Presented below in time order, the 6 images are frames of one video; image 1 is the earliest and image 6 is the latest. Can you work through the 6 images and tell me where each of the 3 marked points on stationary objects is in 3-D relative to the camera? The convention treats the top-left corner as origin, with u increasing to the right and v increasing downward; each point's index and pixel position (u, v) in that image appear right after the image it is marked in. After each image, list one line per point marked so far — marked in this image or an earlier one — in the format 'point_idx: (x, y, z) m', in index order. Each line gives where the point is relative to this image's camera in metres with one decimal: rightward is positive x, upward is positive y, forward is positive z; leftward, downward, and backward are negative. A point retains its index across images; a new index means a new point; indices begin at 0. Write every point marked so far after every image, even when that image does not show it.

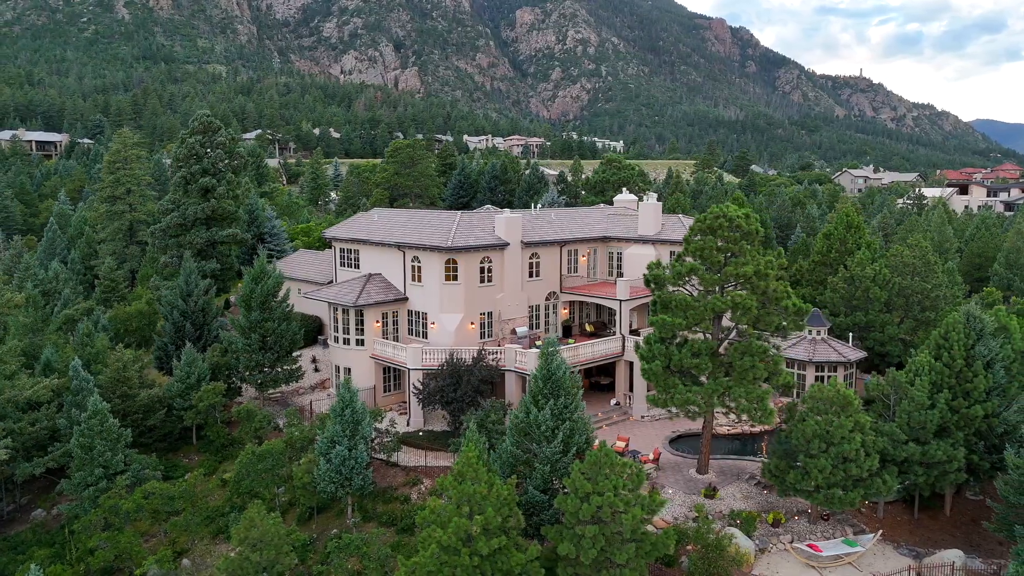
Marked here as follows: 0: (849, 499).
0: (+9.0, -5.7, +18.6) m
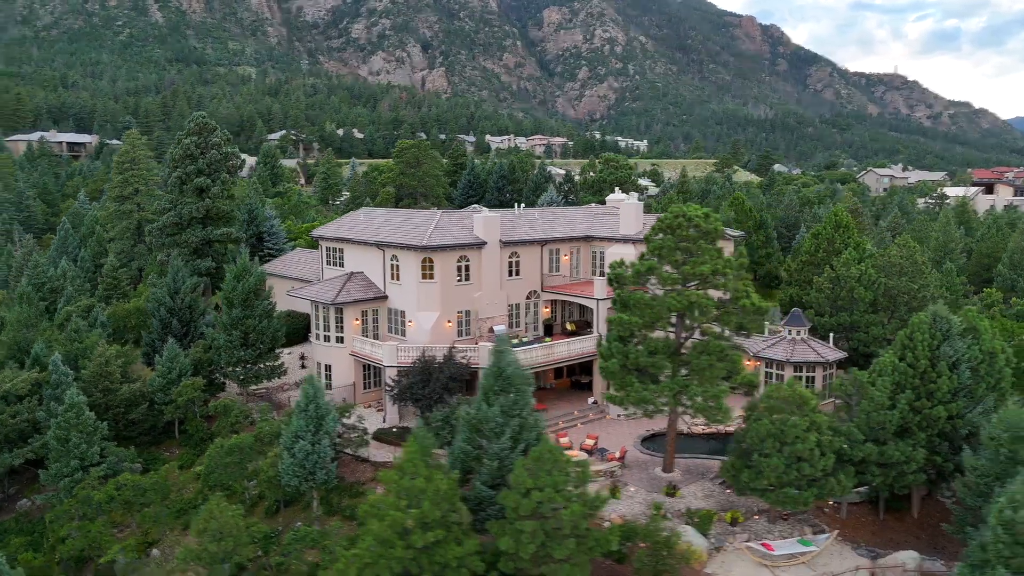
0: (+7.7, -5.6, +18.5) m
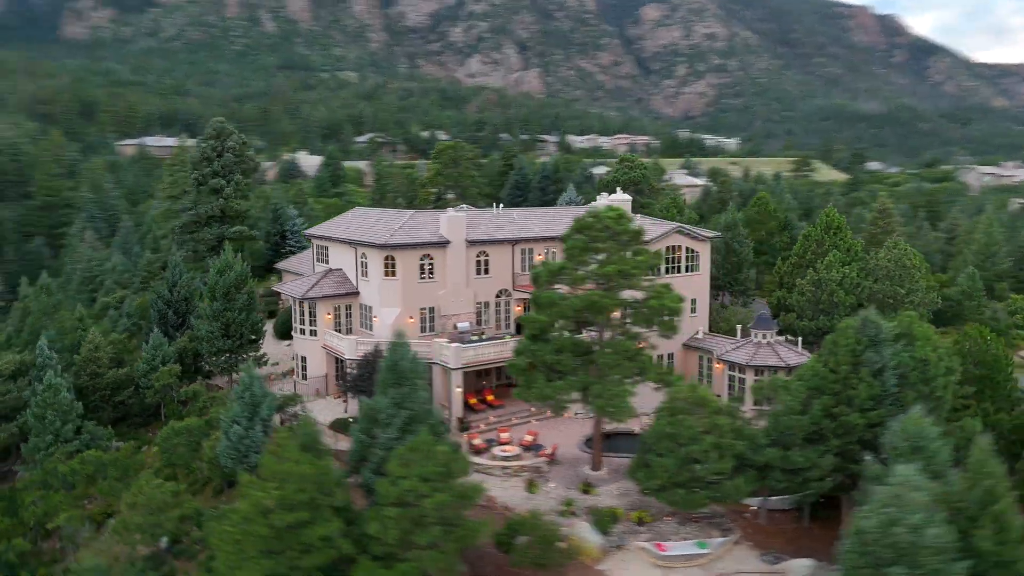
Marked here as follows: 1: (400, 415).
0: (+4.8, -5.6, +18.4) m
1: (-3.0, -3.4, +18.6) m
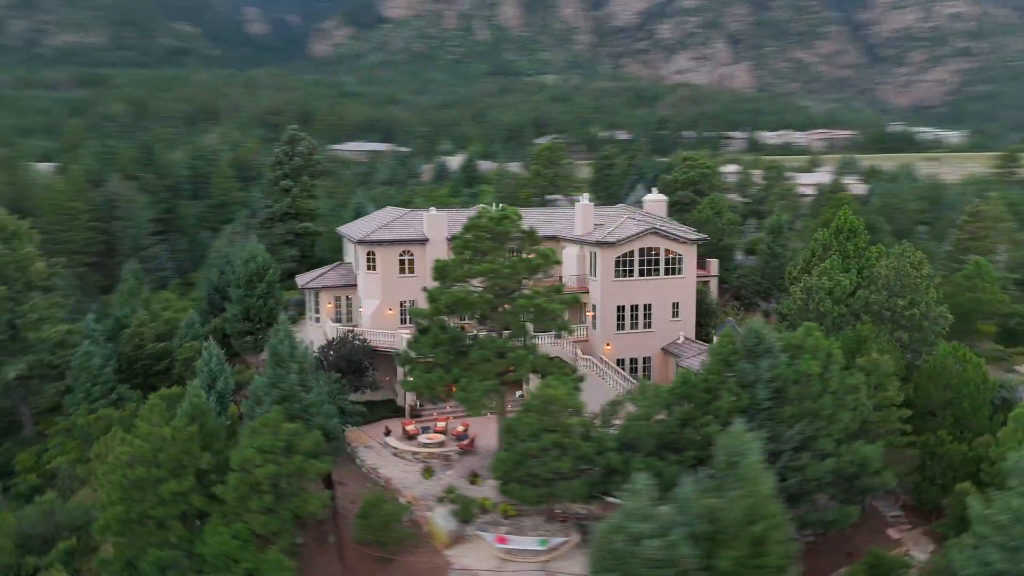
0: (+0.3, -5.6, +18.7) m
1: (-7.1, -3.1, +20.7) m
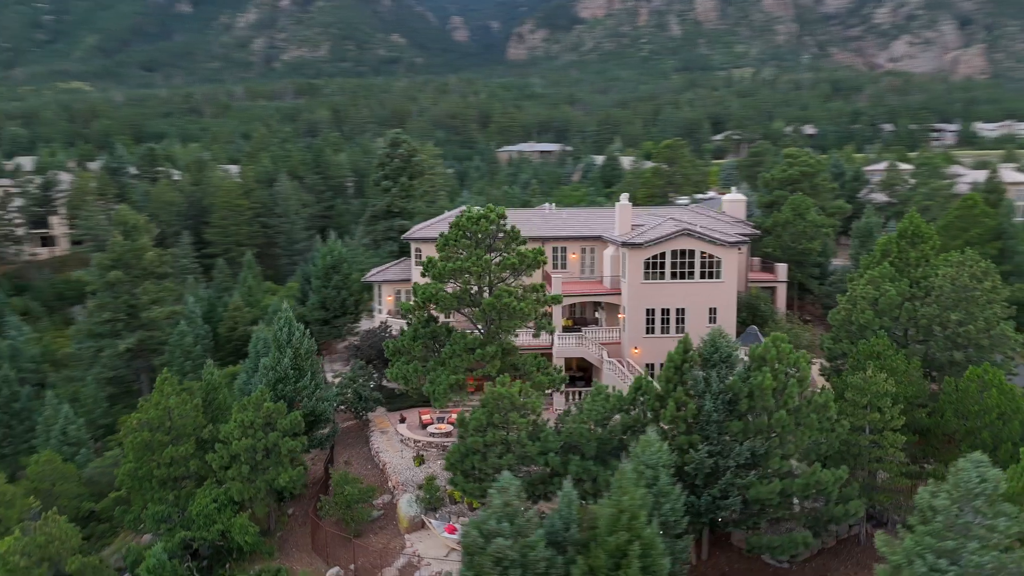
0: (-1.3, -5.6, +19.2) m
1: (-8.0, -2.9, +22.9) m
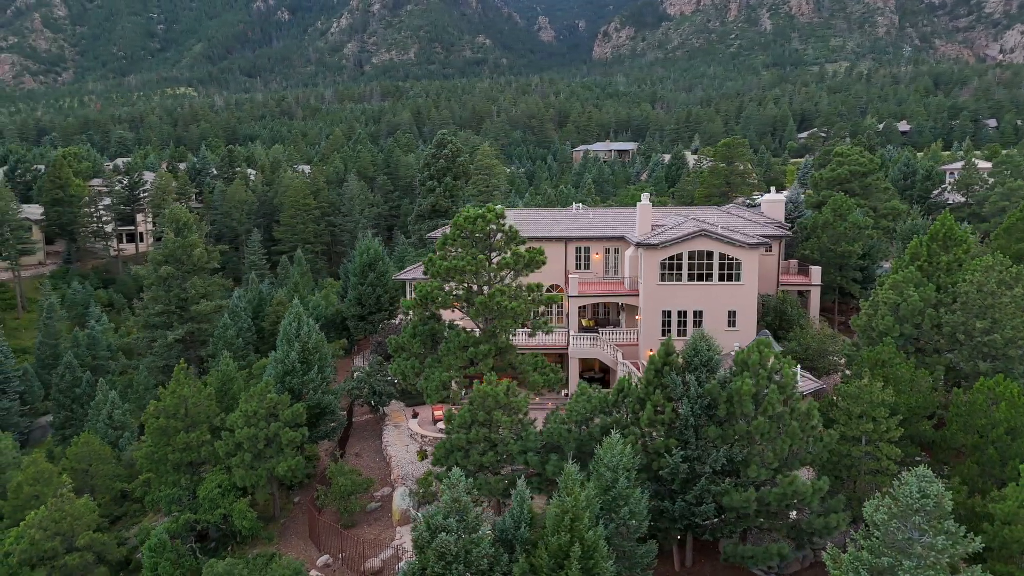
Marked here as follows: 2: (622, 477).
0: (-1.8, -5.5, +19.5) m
1: (-8.0, -2.7, +23.9) m
2: (+2.4, -4.2, +15.3) m
